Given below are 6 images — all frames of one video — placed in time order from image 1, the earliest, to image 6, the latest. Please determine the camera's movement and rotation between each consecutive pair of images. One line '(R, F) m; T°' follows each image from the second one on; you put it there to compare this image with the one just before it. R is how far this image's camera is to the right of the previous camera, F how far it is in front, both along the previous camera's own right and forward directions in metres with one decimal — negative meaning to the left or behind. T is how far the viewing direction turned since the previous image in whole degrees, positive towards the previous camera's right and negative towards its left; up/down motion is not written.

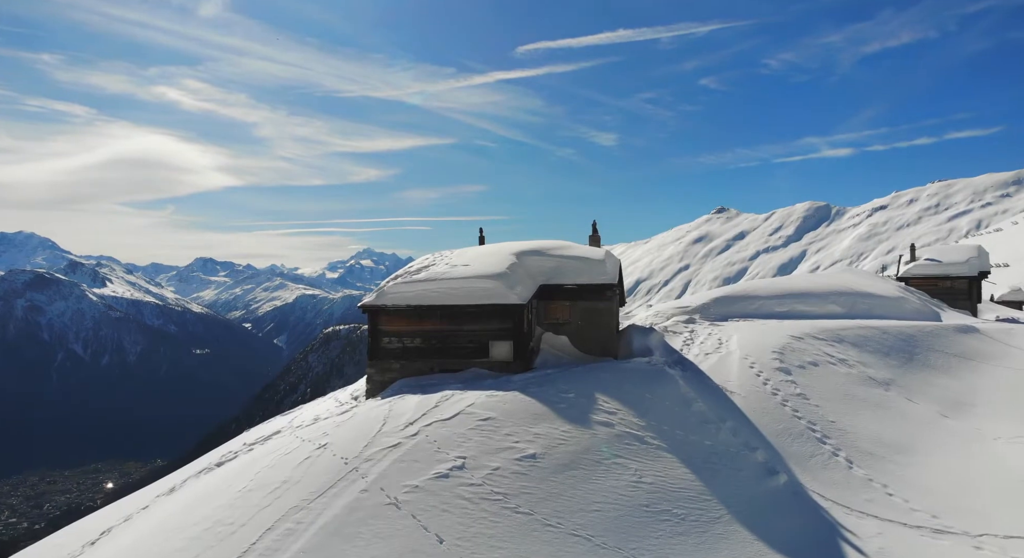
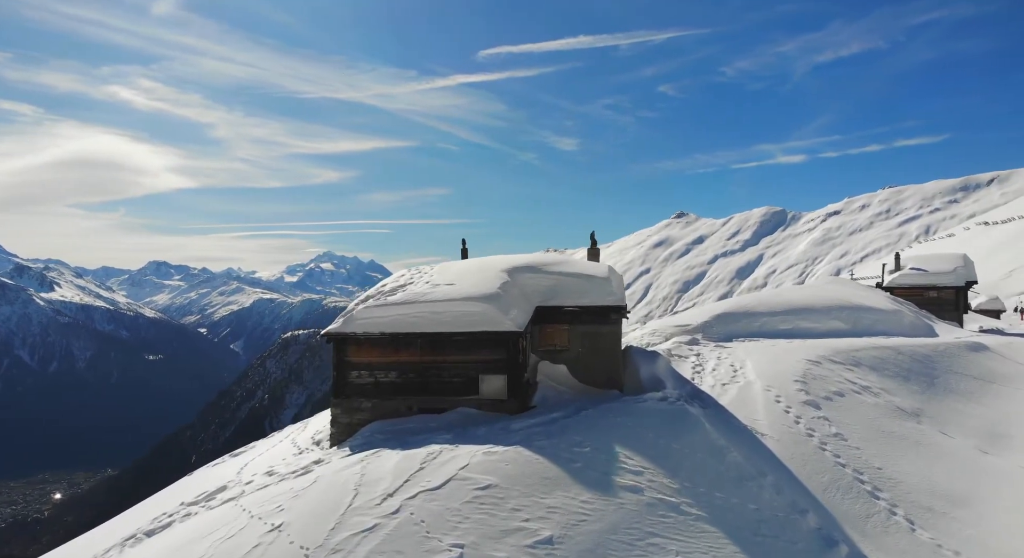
(-0.8, +3.1) m; +3°
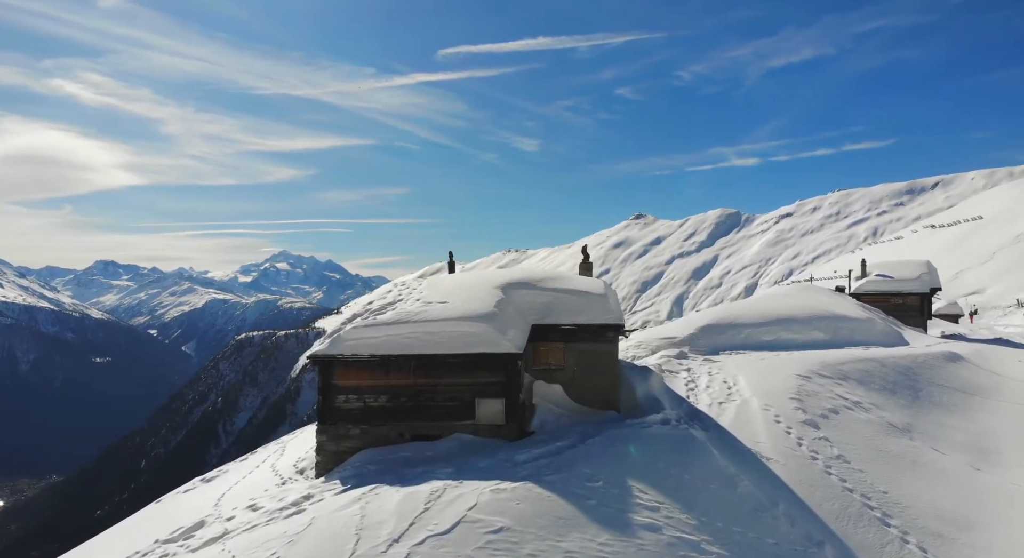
(-0.9, +0.8) m; +3°
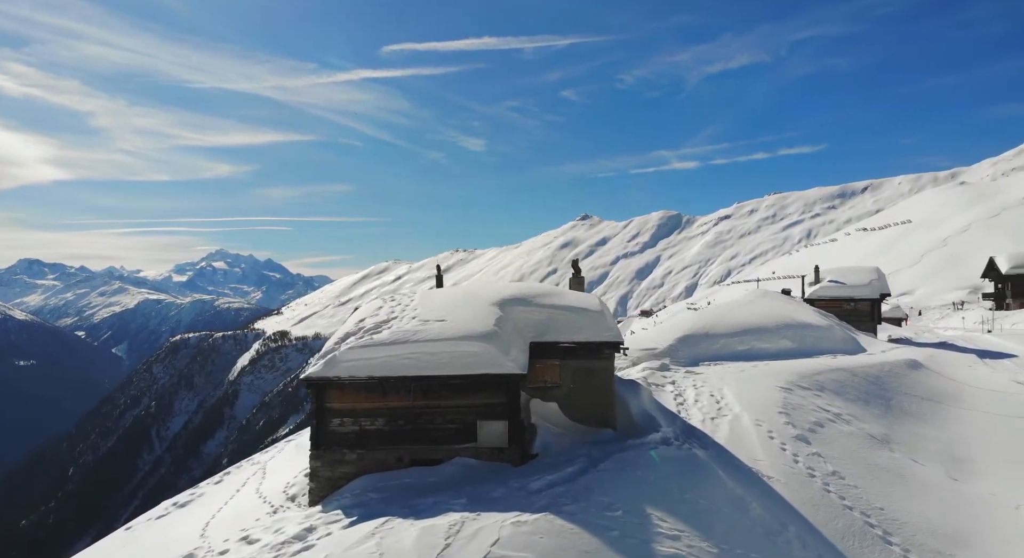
(-1.4, +0.4) m; +5°
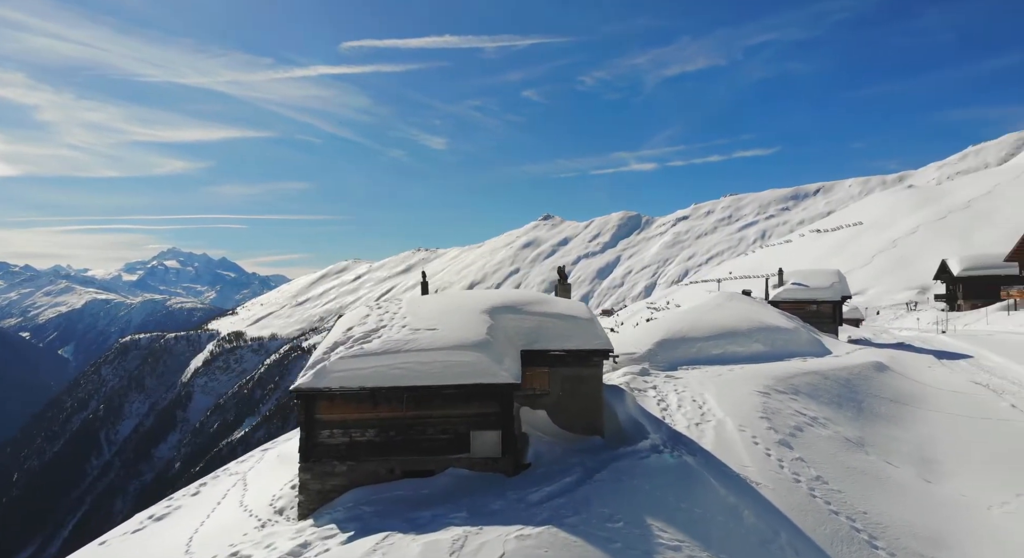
(-0.8, +0.1) m; +3°
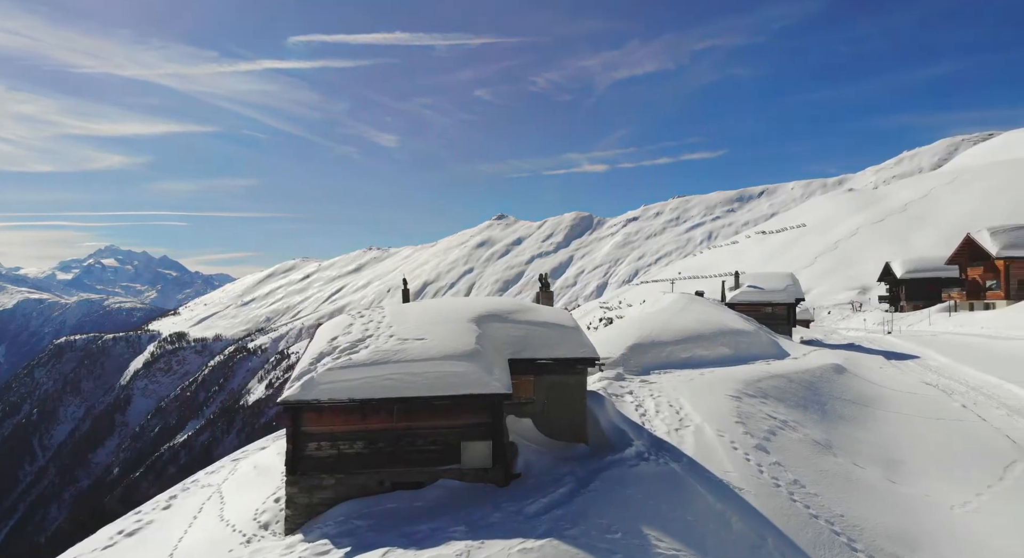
(-0.9, 0.0) m; +4°
